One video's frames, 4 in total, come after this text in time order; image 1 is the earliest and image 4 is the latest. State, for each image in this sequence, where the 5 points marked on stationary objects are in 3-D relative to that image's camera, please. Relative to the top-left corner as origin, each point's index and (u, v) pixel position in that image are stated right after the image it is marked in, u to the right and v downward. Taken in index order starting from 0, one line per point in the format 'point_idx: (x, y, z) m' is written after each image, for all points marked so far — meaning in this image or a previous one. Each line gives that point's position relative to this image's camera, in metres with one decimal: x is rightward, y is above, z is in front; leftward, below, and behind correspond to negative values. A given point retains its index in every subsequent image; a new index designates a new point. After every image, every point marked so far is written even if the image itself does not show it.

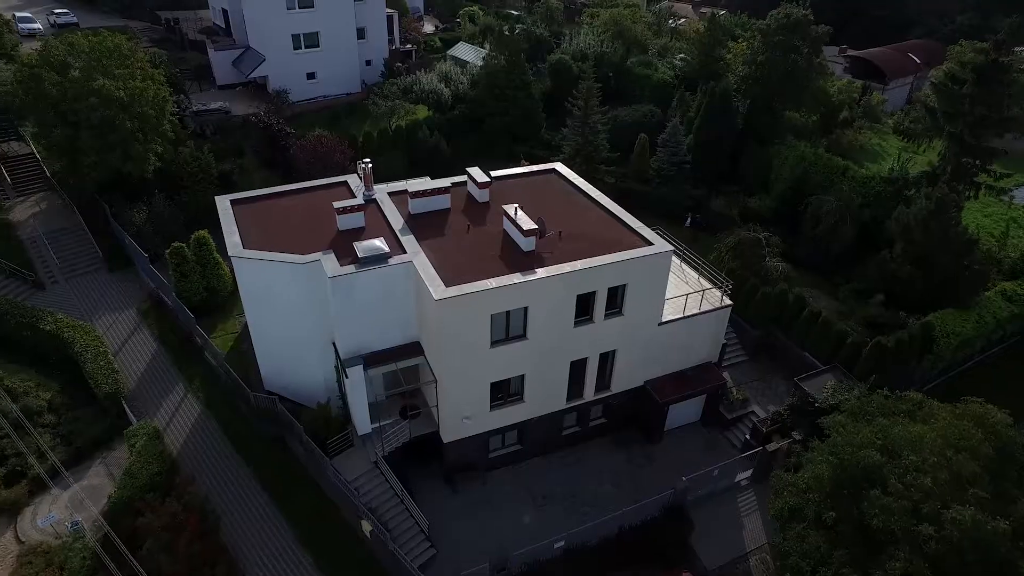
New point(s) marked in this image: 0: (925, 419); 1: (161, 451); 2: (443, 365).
0: (+9.9, -3.1, +16.7) m
1: (-9.9, -4.6, +19.7) m
2: (-1.9, -2.2, +19.0) m
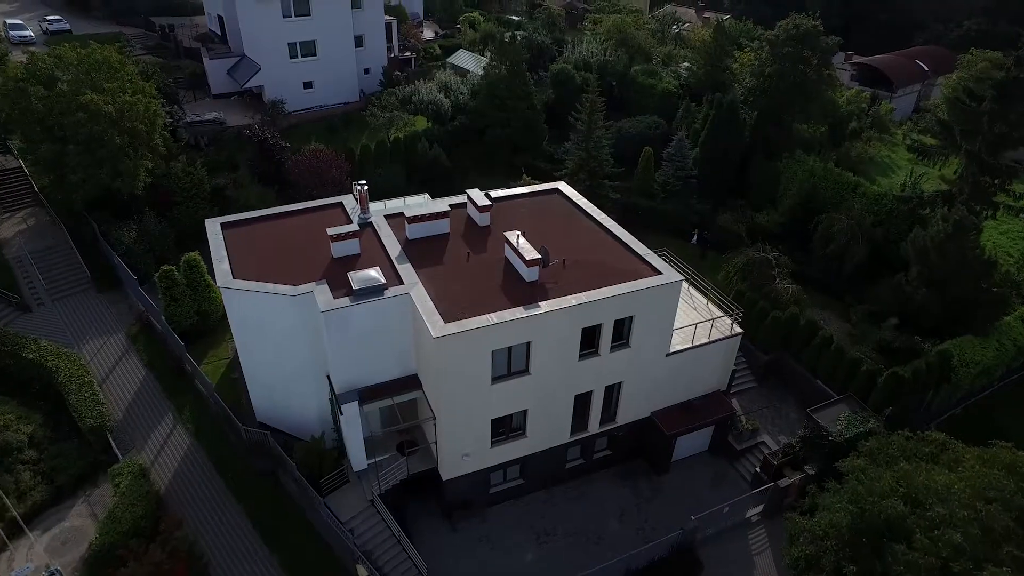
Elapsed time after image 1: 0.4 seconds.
0: (+9.9, -4.0, +15.8) m
1: (-9.8, -5.5, +18.8) m
2: (-1.8, -3.0, +18.1) m
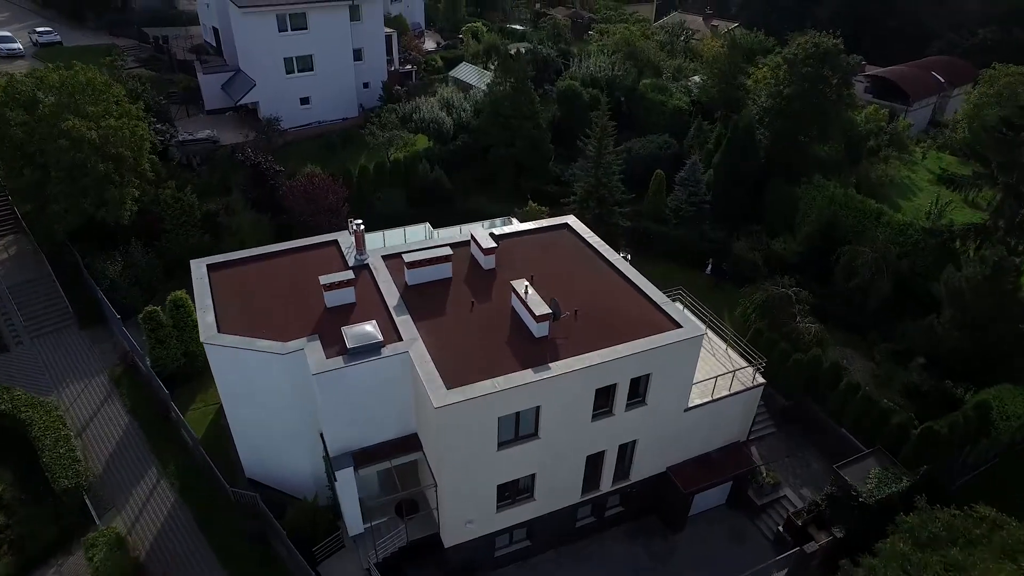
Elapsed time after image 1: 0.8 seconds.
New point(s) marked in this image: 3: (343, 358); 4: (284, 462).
0: (+10.1, -5.4, +14.3) m
1: (-9.7, -6.9, +17.3) m
2: (-1.6, -4.4, +16.7) m
3: (-4.0, -1.7, +16.6) m
4: (-6.4, -4.9, +19.7) m
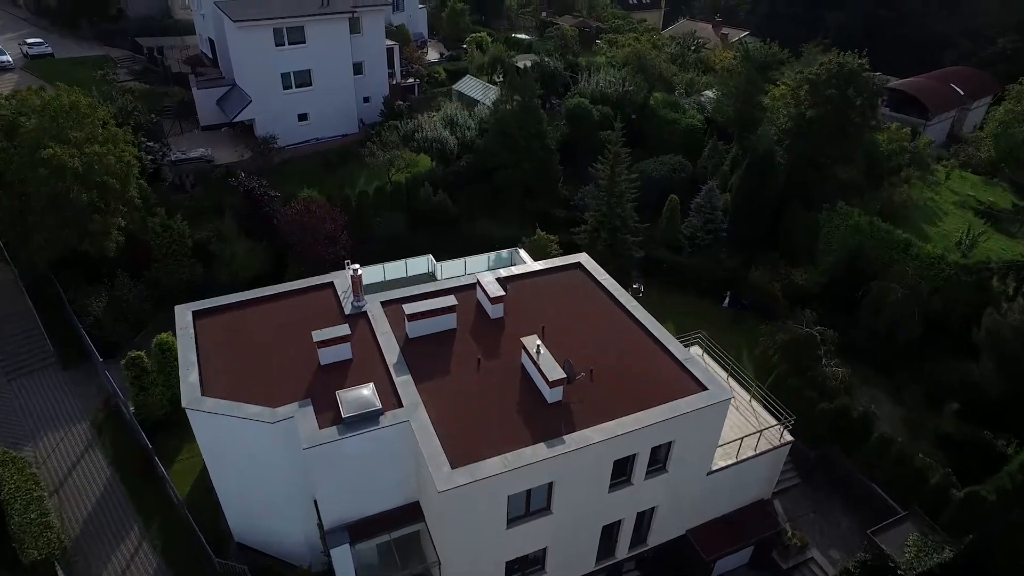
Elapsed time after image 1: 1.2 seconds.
0: (+10.3, -6.8, +12.8) m
1: (-9.4, -8.2, +15.9) m
2: (-1.4, -5.7, +15.2) m
3: (-3.8, -3.0, +15.1) m
4: (-6.2, -6.2, +18.2) m
